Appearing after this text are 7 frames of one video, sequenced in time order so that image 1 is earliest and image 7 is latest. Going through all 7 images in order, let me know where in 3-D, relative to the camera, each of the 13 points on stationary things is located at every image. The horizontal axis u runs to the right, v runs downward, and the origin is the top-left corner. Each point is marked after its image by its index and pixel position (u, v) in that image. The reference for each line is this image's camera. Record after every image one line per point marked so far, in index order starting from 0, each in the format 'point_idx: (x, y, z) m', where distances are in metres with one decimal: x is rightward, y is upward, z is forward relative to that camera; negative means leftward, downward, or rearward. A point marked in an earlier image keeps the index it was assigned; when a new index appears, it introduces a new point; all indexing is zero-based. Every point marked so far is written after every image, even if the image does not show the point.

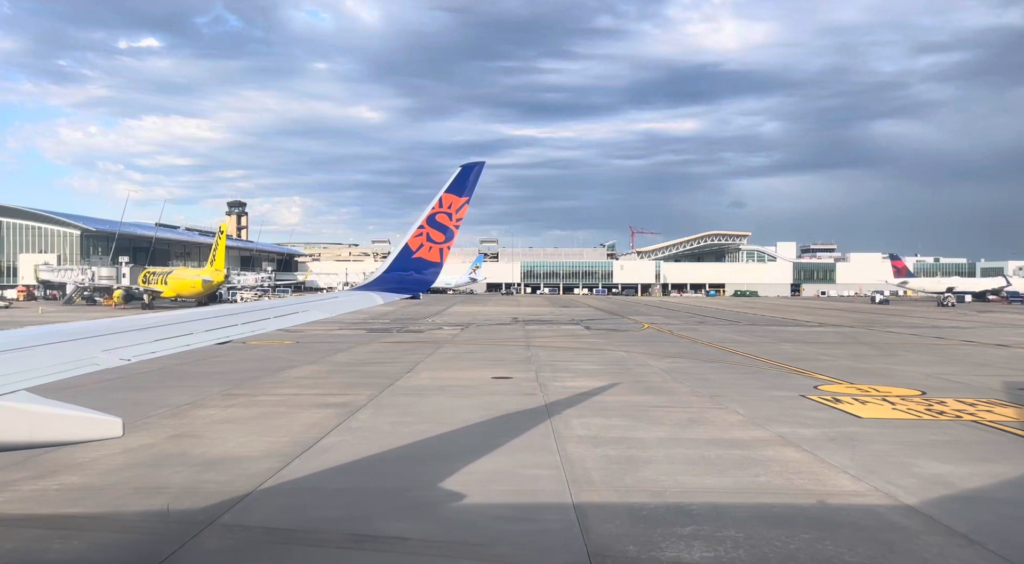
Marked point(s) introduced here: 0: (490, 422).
0: (-0.3, -2.7, +12.8) m
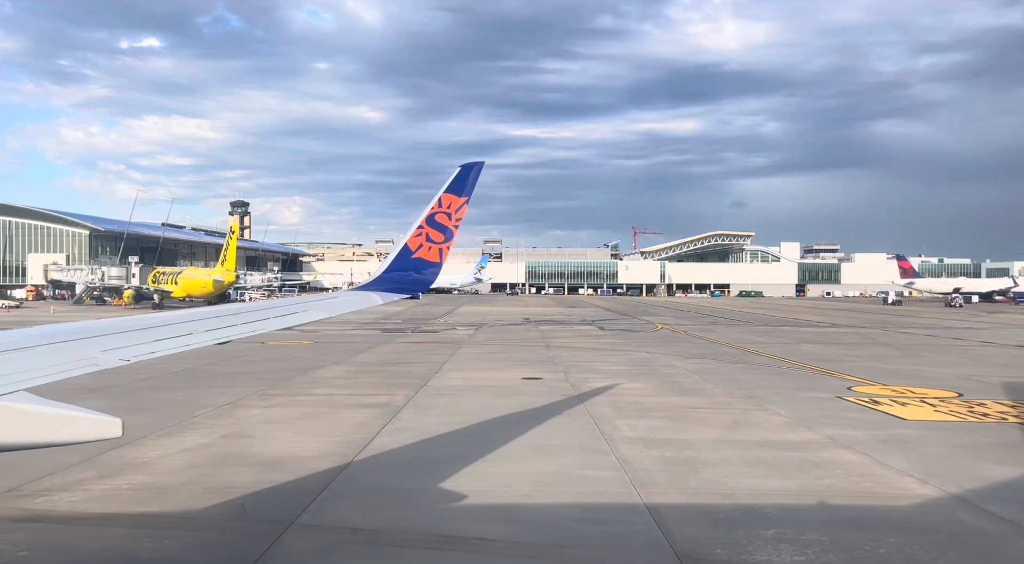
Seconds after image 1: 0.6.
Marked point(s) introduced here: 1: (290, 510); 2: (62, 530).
0: (+0.5, -2.7, +12.8) m
1: (-2.3, -2.3, +6.9) m
2: (-4.2, -2.3, +6.1) m
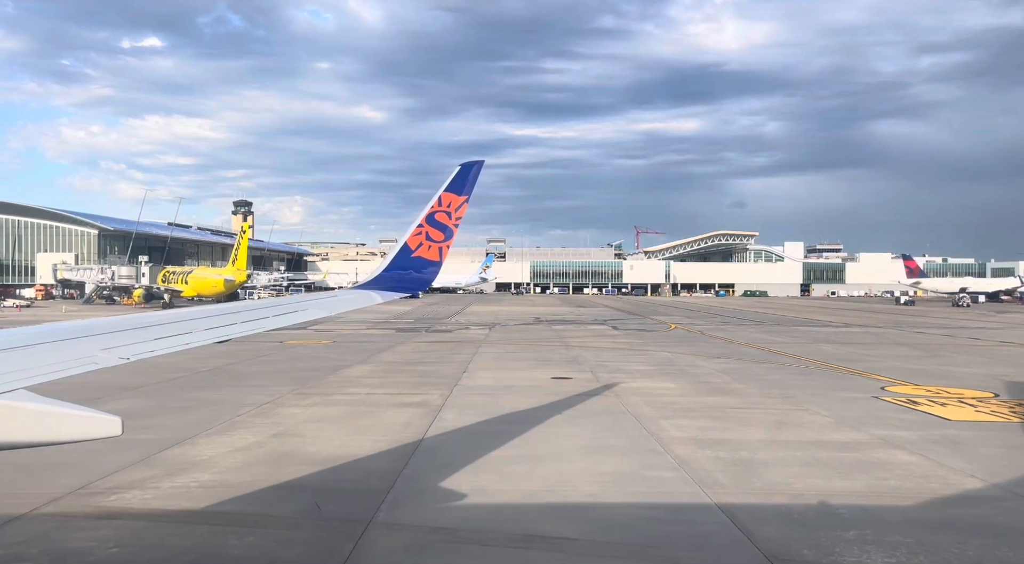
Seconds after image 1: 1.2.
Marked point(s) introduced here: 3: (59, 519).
0: (+1.3, -2.7, +12.8) m
1: (-1.5, -2.3, +6.9) m
2: (-3.4, -2.3, +6.2) m
3: (-4.4, -2.3, +6.5) m
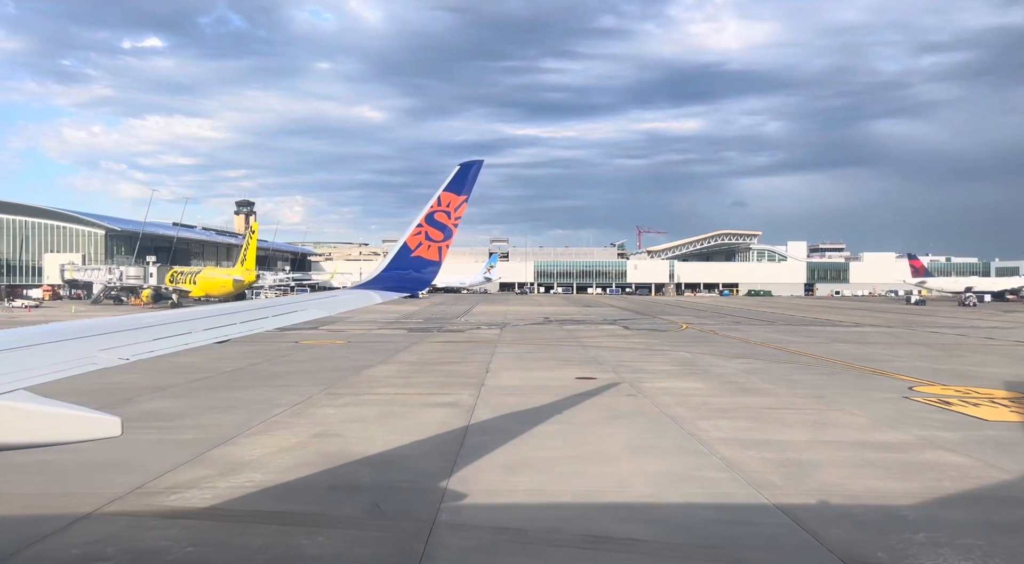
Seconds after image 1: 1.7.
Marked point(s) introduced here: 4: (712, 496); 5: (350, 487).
0: (+2.0, -2.7, +12.7) m
1: (-0.9, -2.3, +6.9) m
2: (-2.8, -2.3, +6.2) m
3: (-3.7, -2.3, +6.5) m
4: (+2.3, -2.5, +7.7) m
5: (-1.9, -2.4, +7.8) m
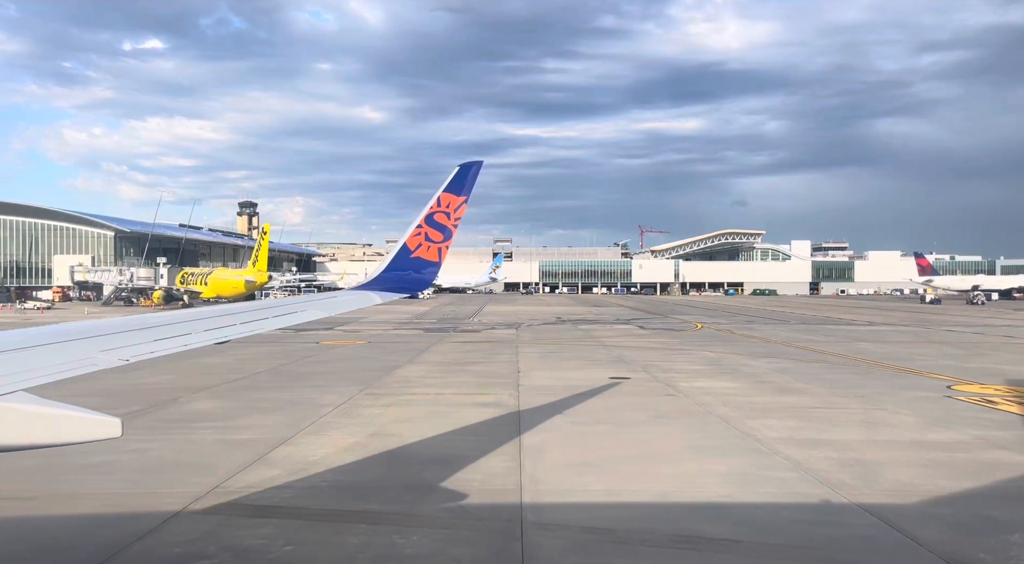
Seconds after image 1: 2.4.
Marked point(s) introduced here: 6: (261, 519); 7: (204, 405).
0: (+3.0, -2.7, +12.7) m
1: (0.0, -2.3, +6.9) m
2: (-1.9, -2.3, +6.2) m
3: (-2.9, -2.3, +6.6) m
4: (+3.2, -2.4, +7.7) m
5: (-1.0, -2.4, +7.8) m
6: (-2.4, -2.3, +6.5) m
7: (-6.8, -2.8, +15.0) m
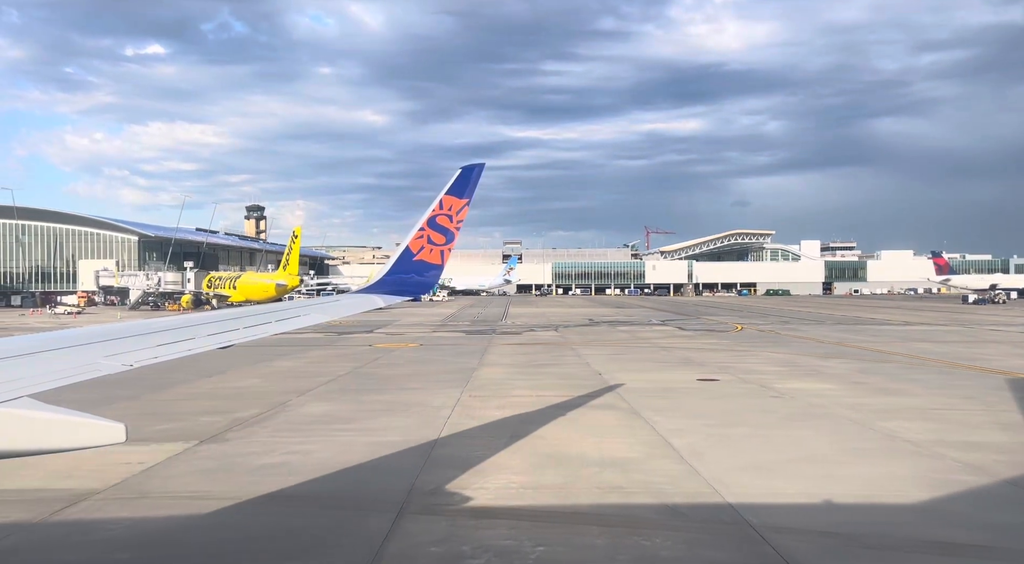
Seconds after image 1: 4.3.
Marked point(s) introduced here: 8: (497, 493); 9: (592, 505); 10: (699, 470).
0: (+5.4, -2.7, +12.6) m
1: (+2.2, -2.4, +6.8) m
2: (+0.2, -2.3, +6.3) m
3: (-0.7, -2.3, +6.6) m
4: (+5.4, -2.4, +7.6) m
5: (+1.2, -2.4, +7.8) m
6: (-0.2, -2.3, +6.6) m
7: (-4.3, -2.8, +15.2) m
8: (-0.2, -2.4, +7.7) m
9: (+0.8, -2.4, +7.2) m
10: (+2.4, -2.5, +8.8) m
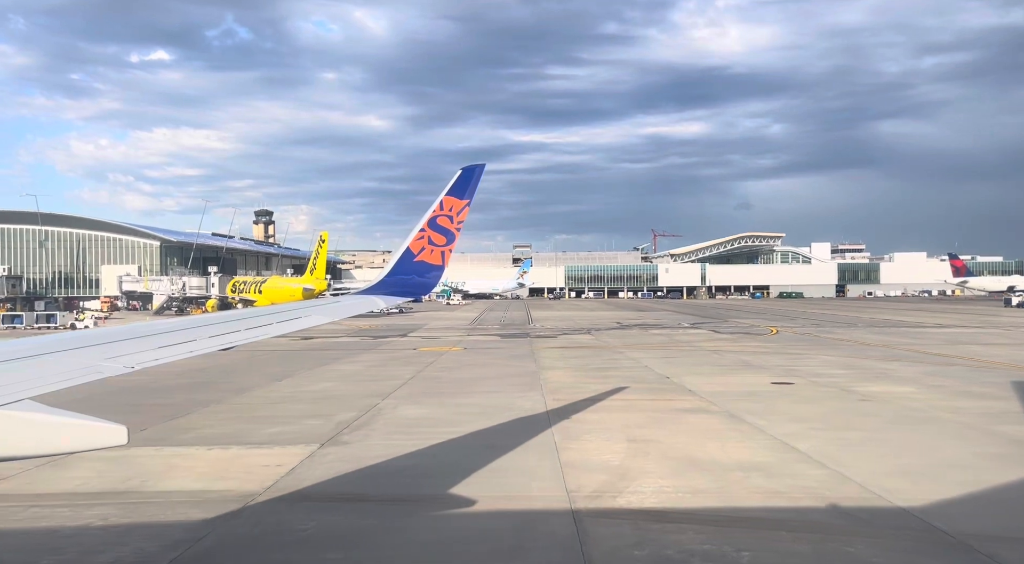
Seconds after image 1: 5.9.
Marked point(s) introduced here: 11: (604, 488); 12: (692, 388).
0: (+7.4, -2.7, +12.4) m
1: (+4.0, -2.4, +6.8) m
2: (+2.0, -2.3, +6.2) m
3: (+1.1, -2.4, +6.6) m
4: (+7.2, -2.5, +7.4) m
5: (+3.0, -2.5, +7.8) m
6: (+1.6, -2.4, +6.5) m
7: (-2.3, -2.9, +15.3) m
8: (+1.6, -2.5, +7.7) m
9: (+2.6, -2.4, +7.1) m
10: (+4.3, -2.5, +8.8) m
11: (+1.1, -2.5, +8.1) m
12: (+5.7, -3.1, +19.3) m
